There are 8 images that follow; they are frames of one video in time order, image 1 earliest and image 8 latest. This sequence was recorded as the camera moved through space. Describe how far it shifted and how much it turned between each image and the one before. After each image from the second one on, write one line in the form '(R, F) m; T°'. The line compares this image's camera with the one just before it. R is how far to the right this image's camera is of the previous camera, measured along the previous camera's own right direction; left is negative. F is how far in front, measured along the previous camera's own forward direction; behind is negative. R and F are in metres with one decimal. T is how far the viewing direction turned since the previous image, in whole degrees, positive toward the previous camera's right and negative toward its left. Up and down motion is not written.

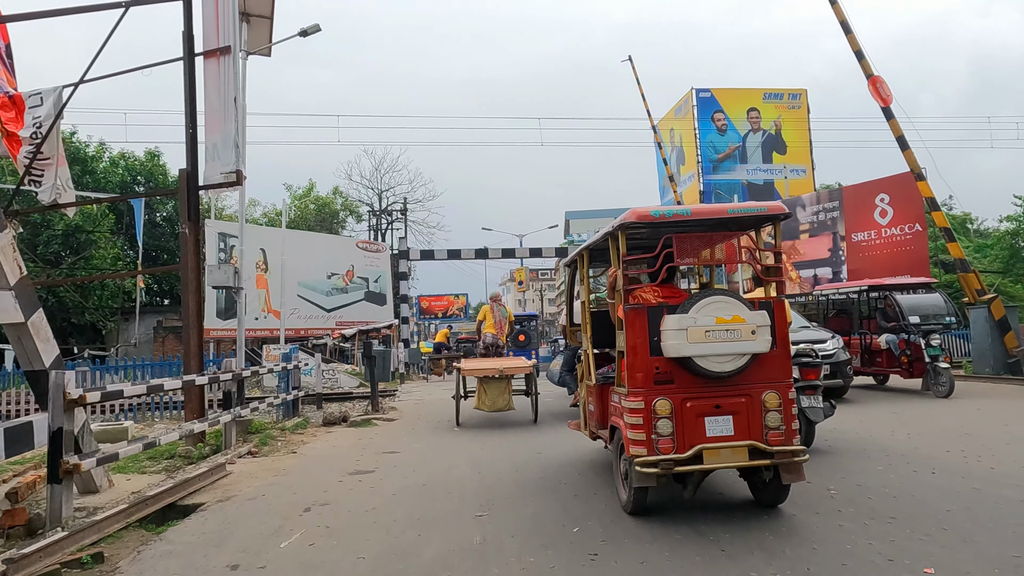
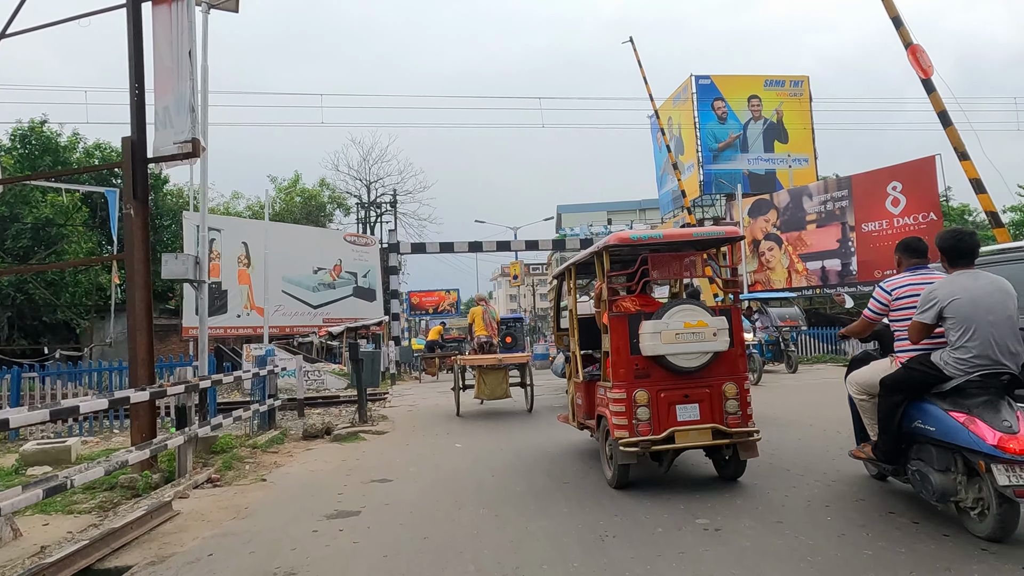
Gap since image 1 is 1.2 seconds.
(-0.2, +1.3) m; +1°
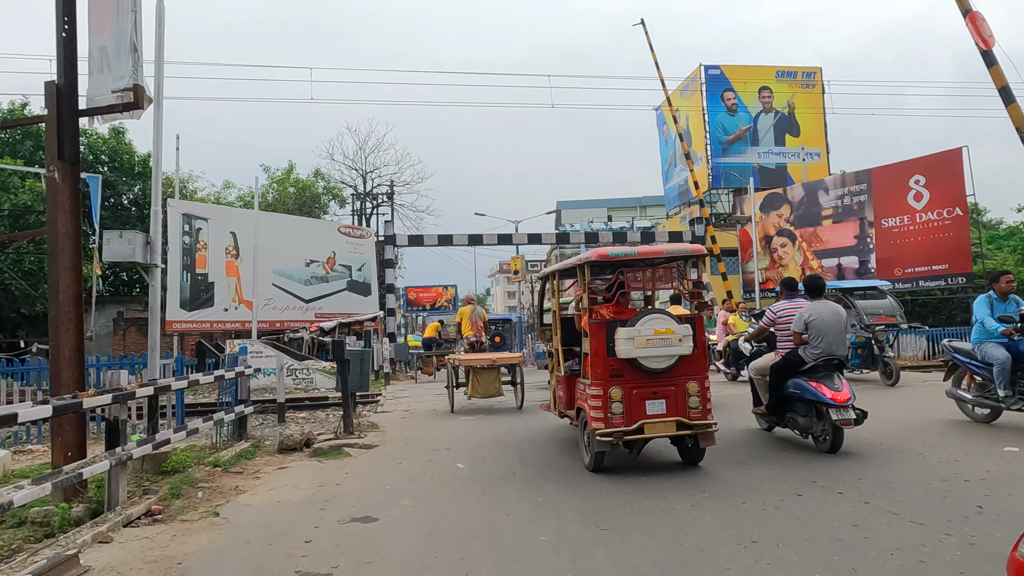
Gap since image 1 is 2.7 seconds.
(-0.2, +1.3) m; 0°
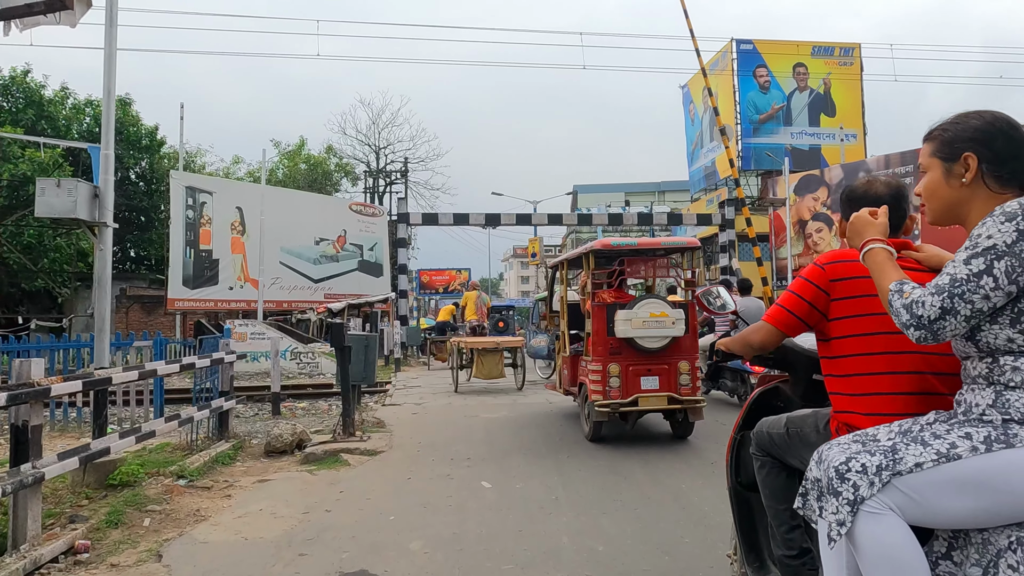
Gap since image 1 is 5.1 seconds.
(-0.2, +1.4) m; -1°
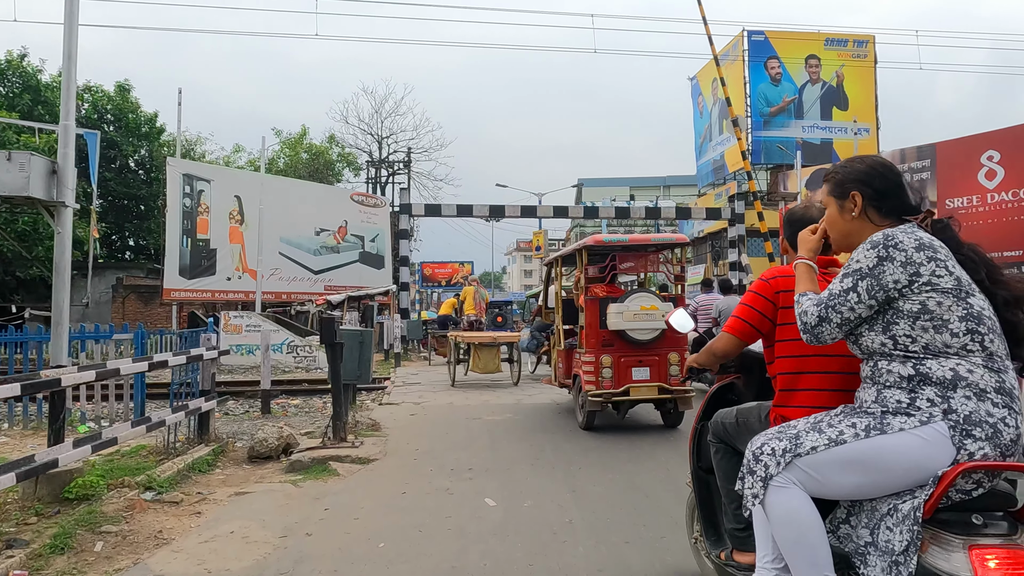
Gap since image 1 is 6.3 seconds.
(0.0, +0.6) m; 0°
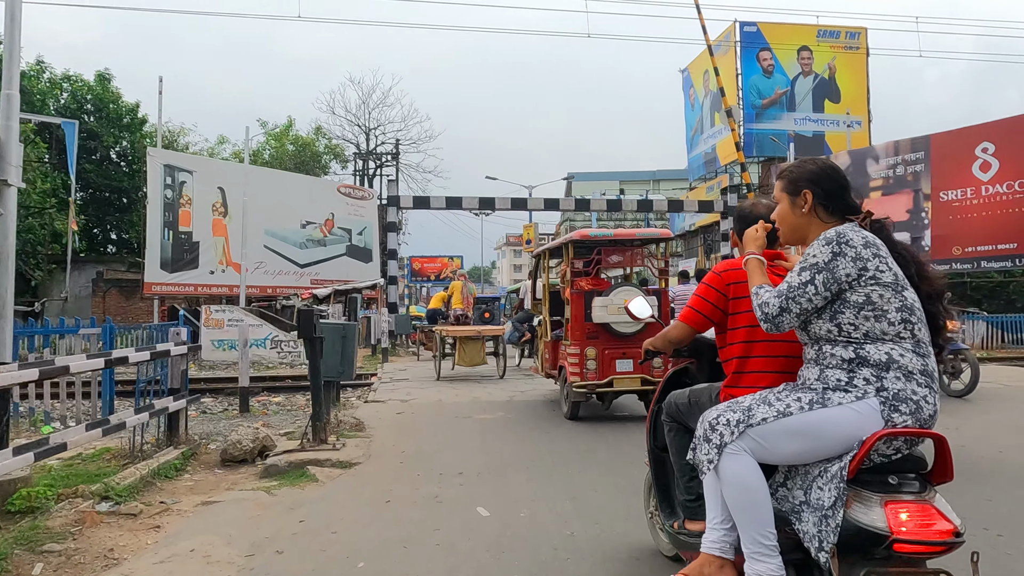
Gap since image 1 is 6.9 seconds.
(0.0, +0.4) m; +1°
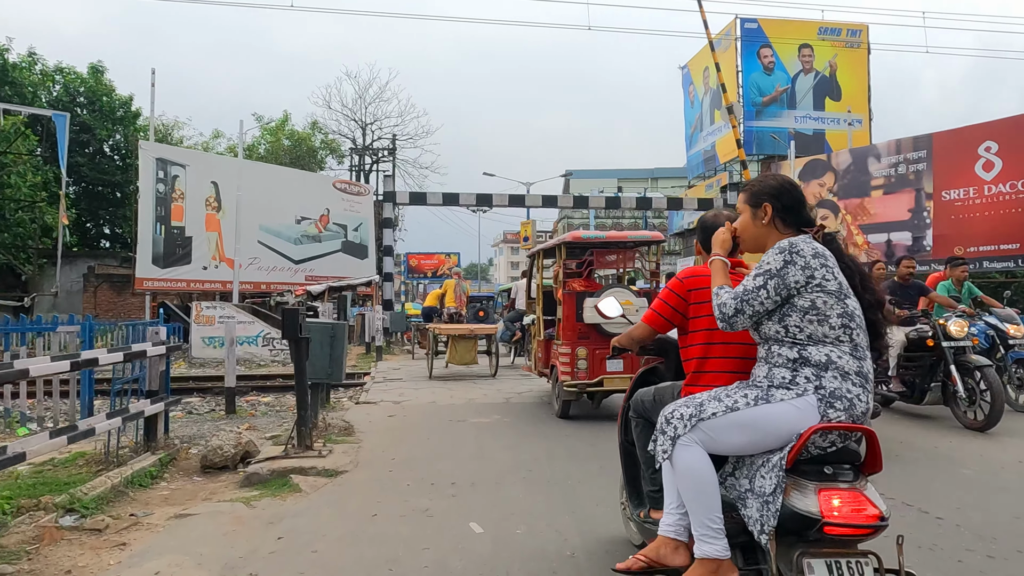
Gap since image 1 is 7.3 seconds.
(0.0, +0.3) m; 0°
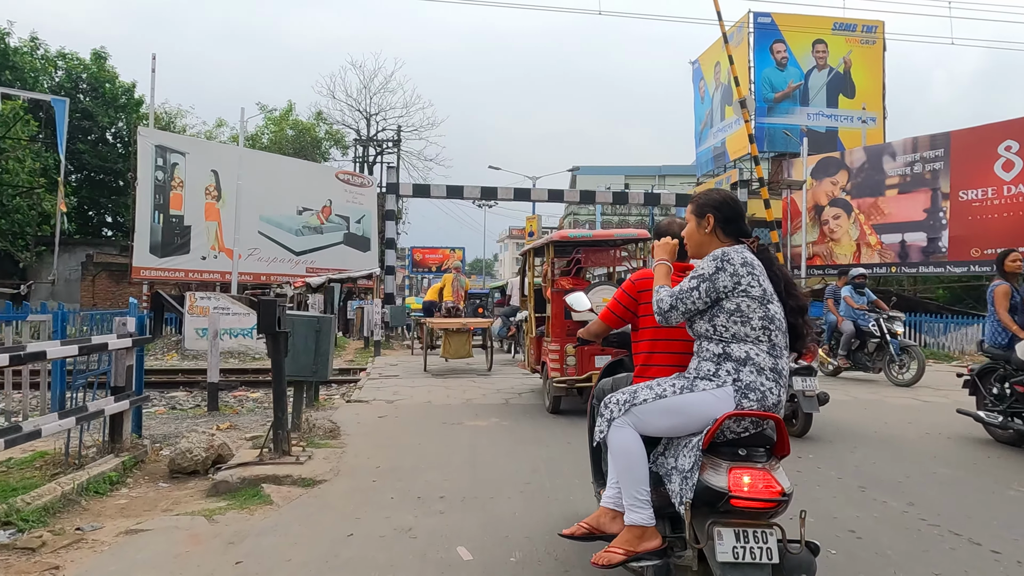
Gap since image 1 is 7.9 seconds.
(0.0, +0.5) m; 0°
